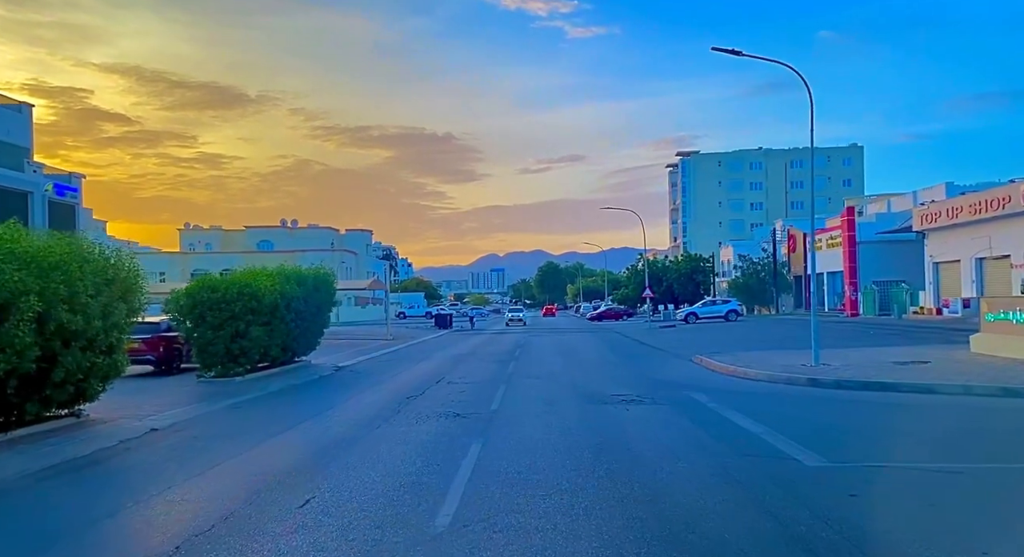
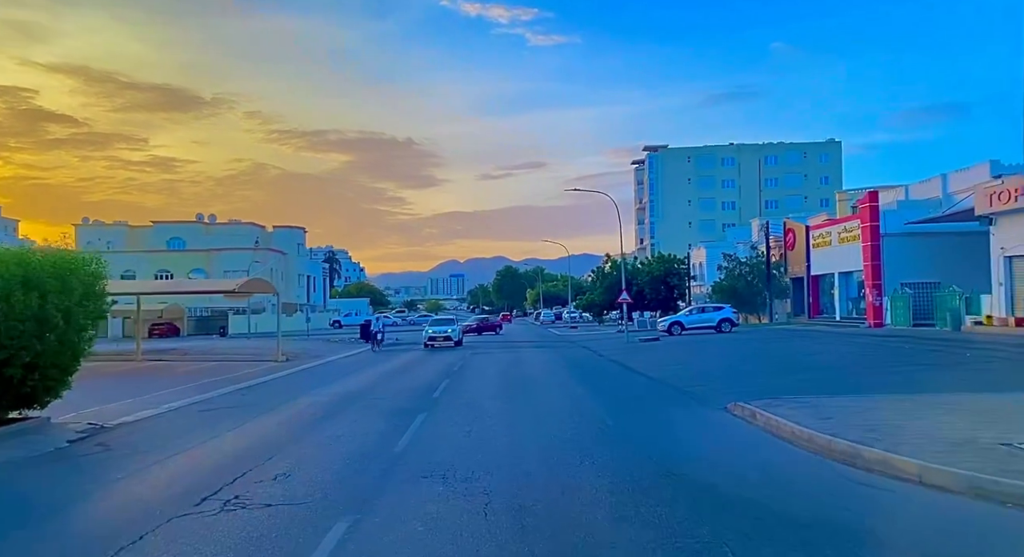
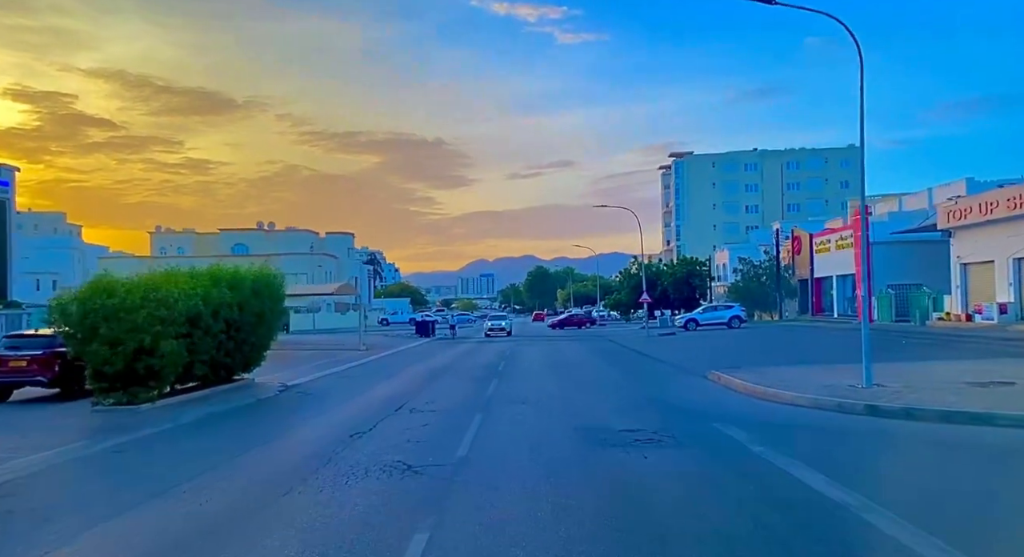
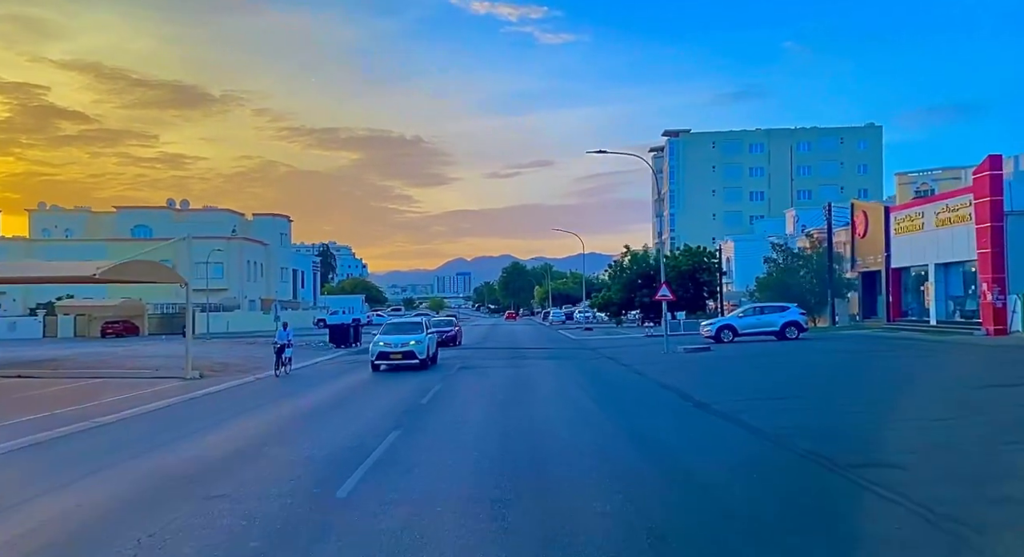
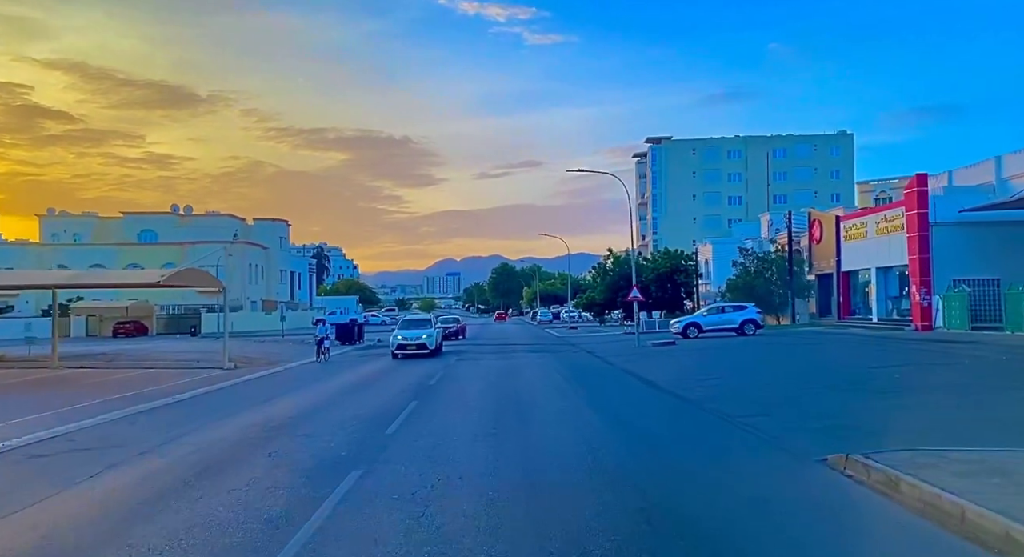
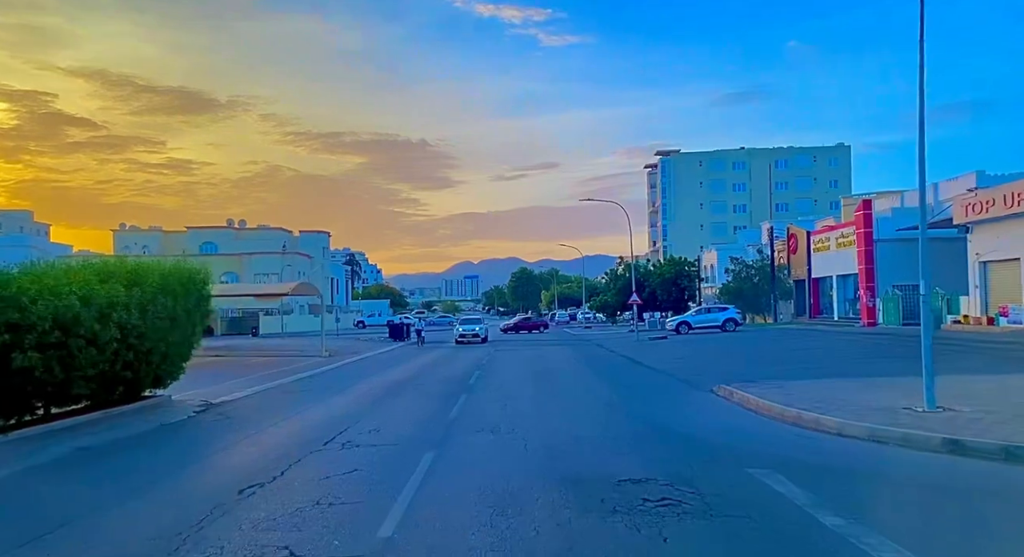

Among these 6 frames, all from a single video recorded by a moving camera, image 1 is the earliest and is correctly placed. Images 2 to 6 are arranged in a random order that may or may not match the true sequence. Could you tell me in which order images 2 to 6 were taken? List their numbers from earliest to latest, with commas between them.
3, 6, 2, 5, 4
